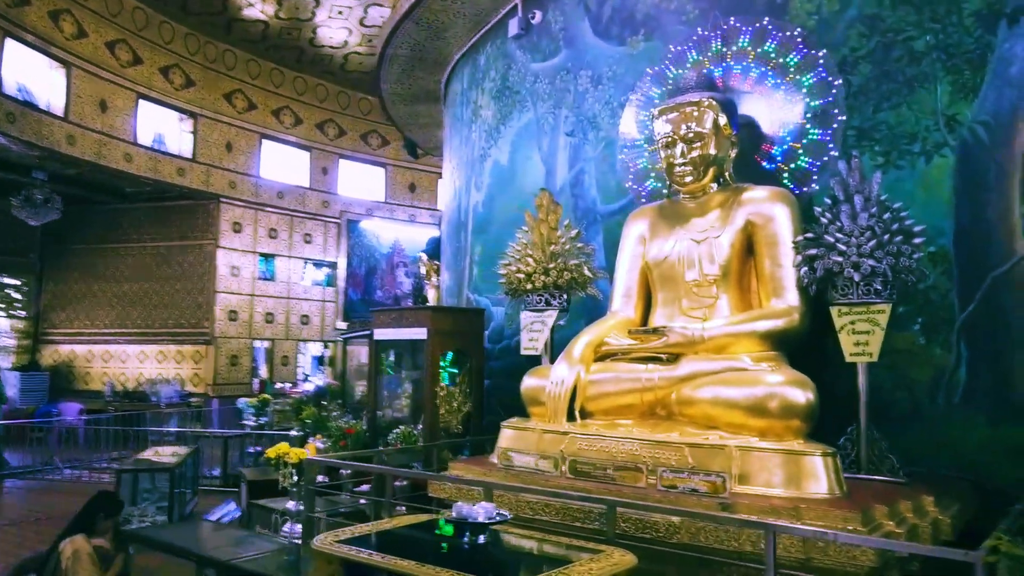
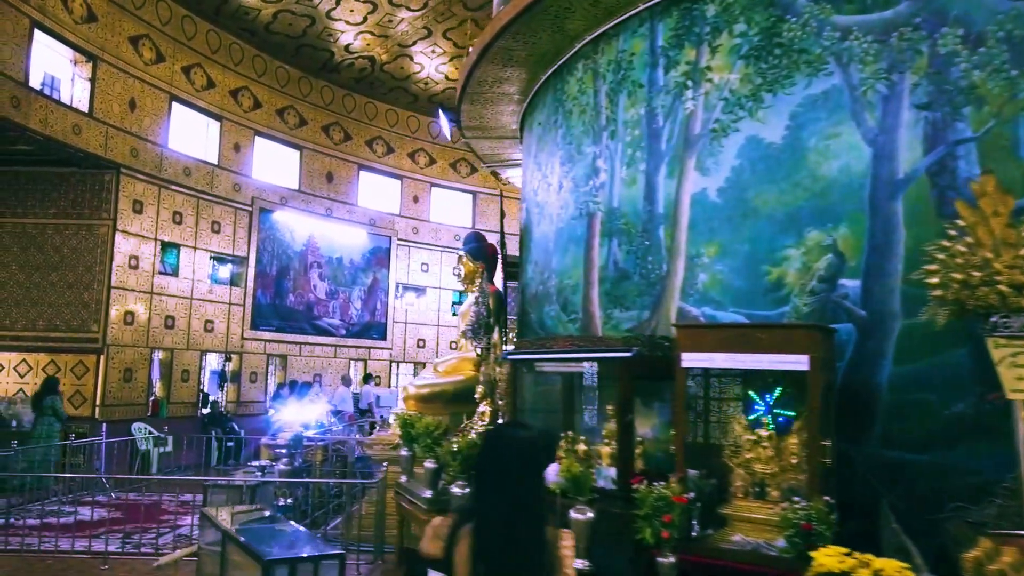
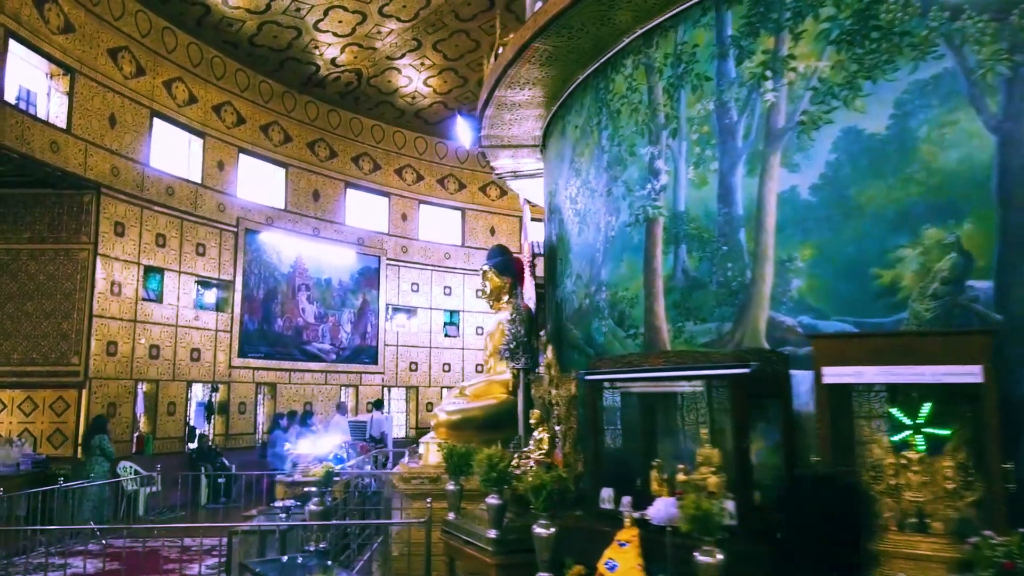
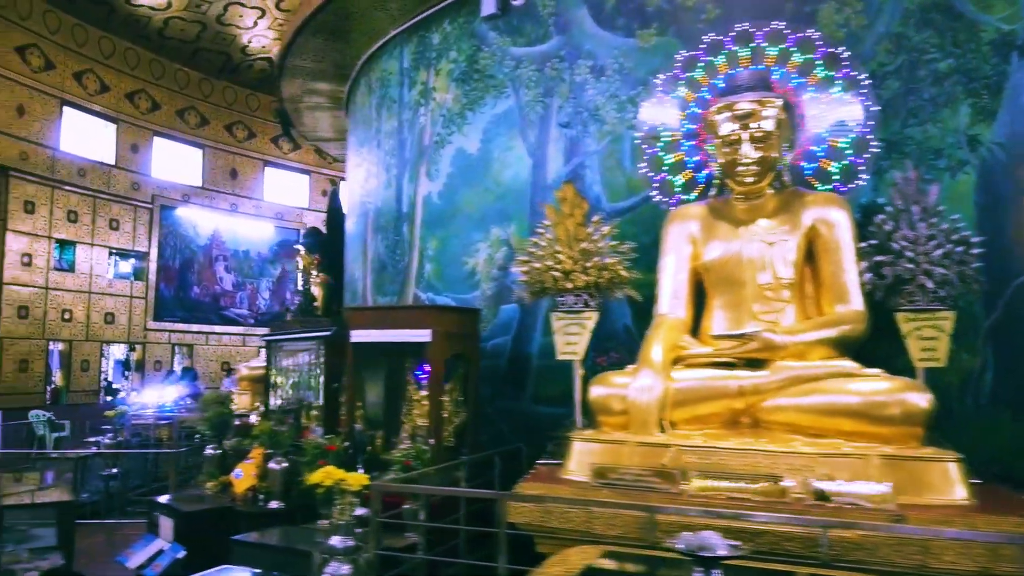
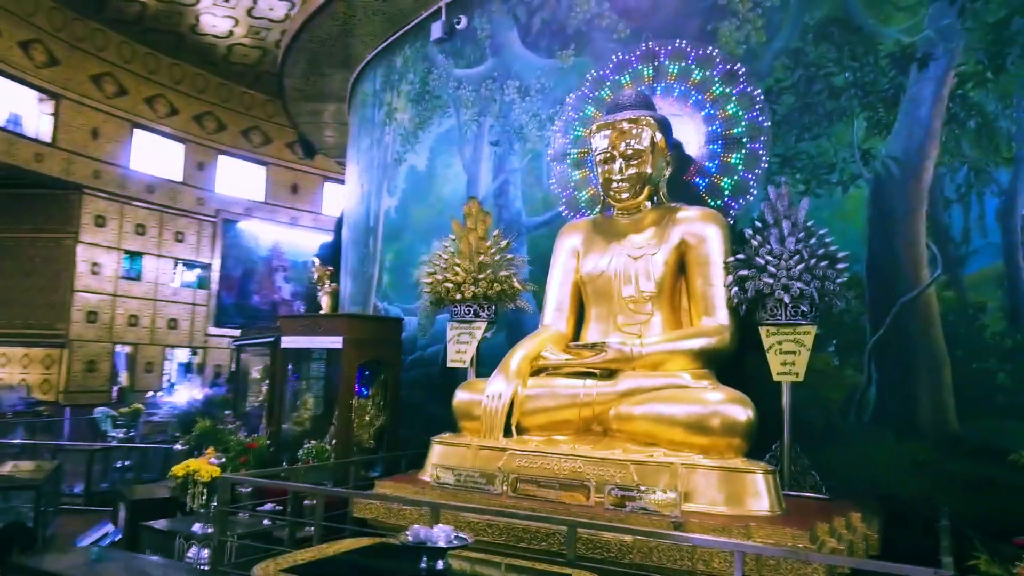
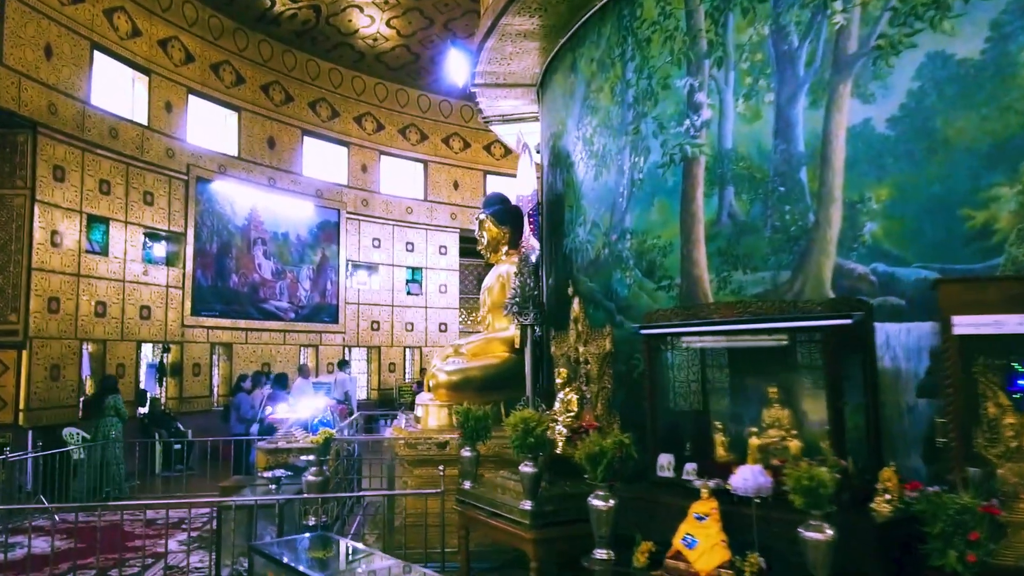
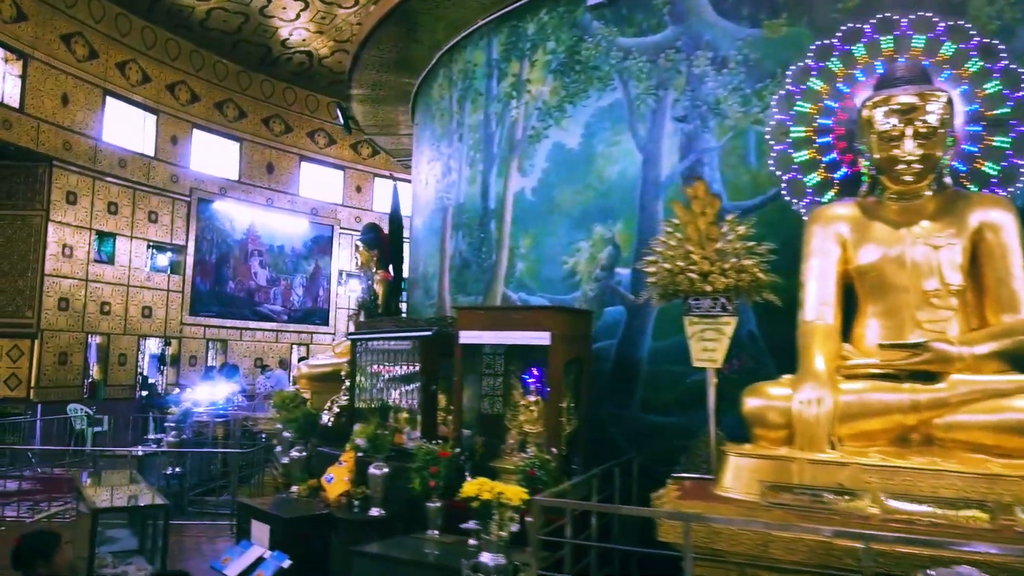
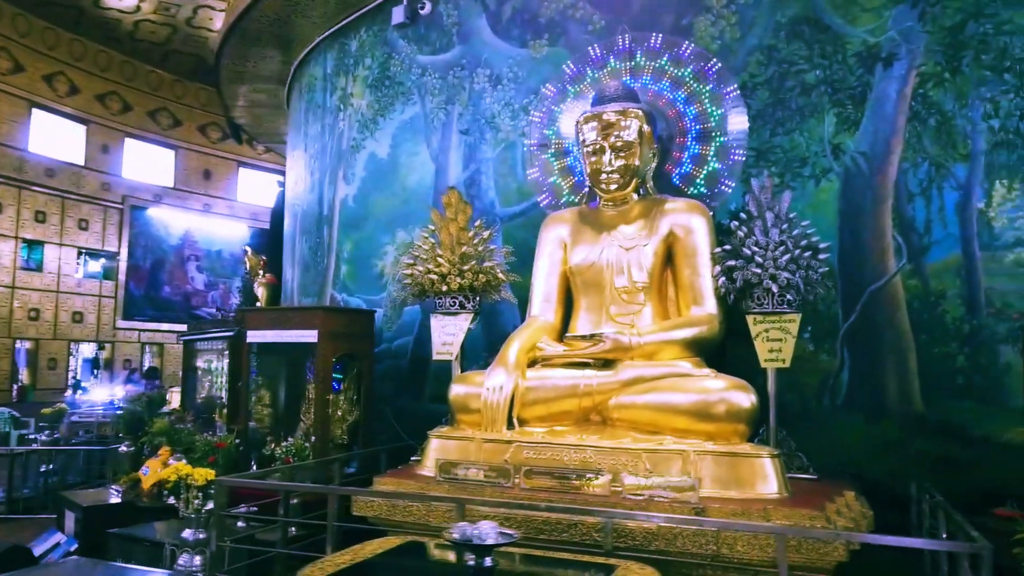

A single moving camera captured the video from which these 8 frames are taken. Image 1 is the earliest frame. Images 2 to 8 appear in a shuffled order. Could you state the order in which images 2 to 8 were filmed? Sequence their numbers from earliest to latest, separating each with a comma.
5, 8, 4, 7, 2, 3, 6
